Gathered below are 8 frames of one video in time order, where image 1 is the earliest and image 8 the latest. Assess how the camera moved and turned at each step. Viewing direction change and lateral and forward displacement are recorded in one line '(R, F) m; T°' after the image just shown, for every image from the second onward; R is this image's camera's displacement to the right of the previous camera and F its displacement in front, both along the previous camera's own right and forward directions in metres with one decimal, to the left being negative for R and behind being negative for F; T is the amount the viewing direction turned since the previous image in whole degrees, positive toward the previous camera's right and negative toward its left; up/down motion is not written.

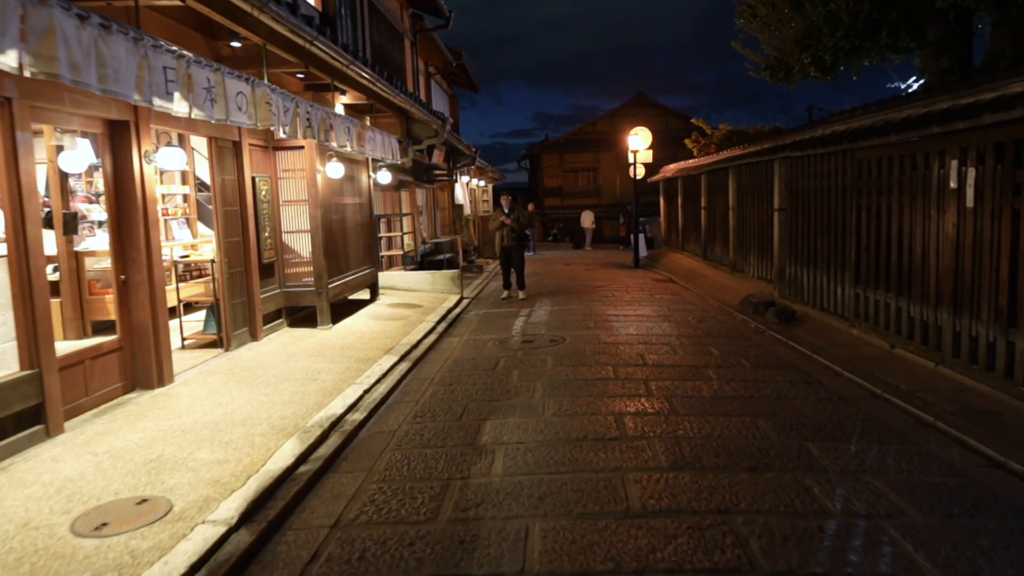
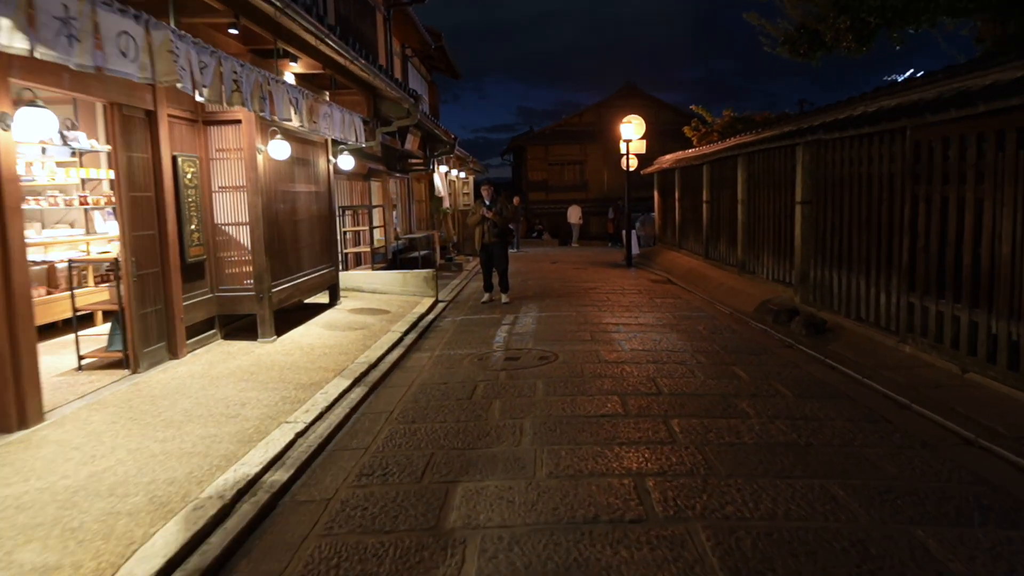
(0.0, +1.7) m; +1°
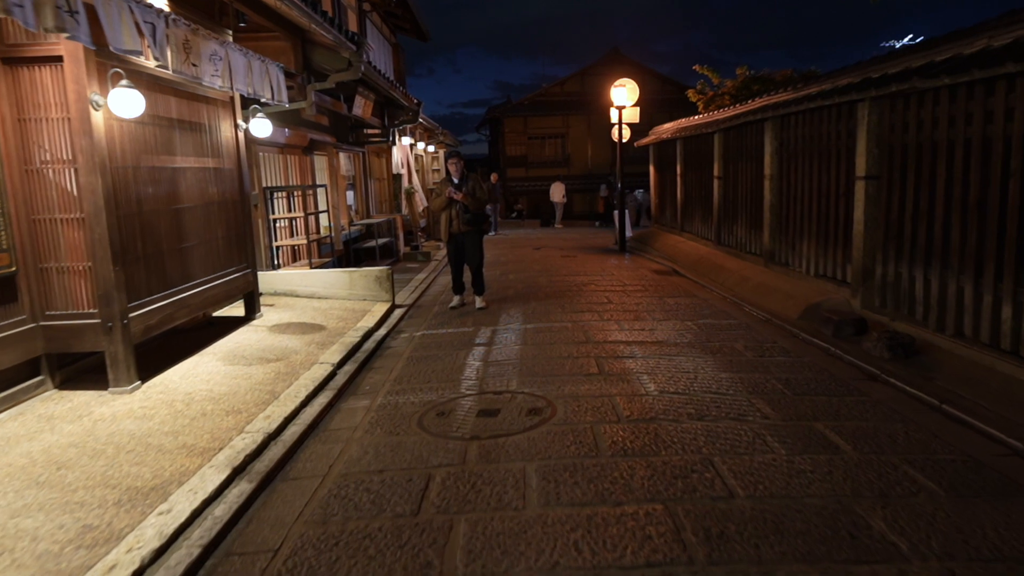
(+0.1, +2.6) m; +2°
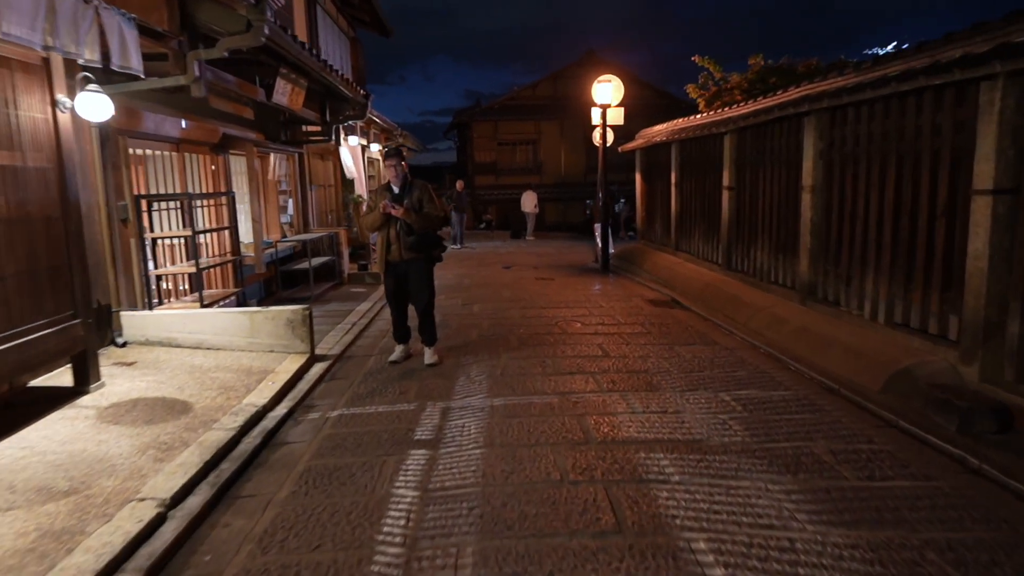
(+0.1, +2.8) m; +3°
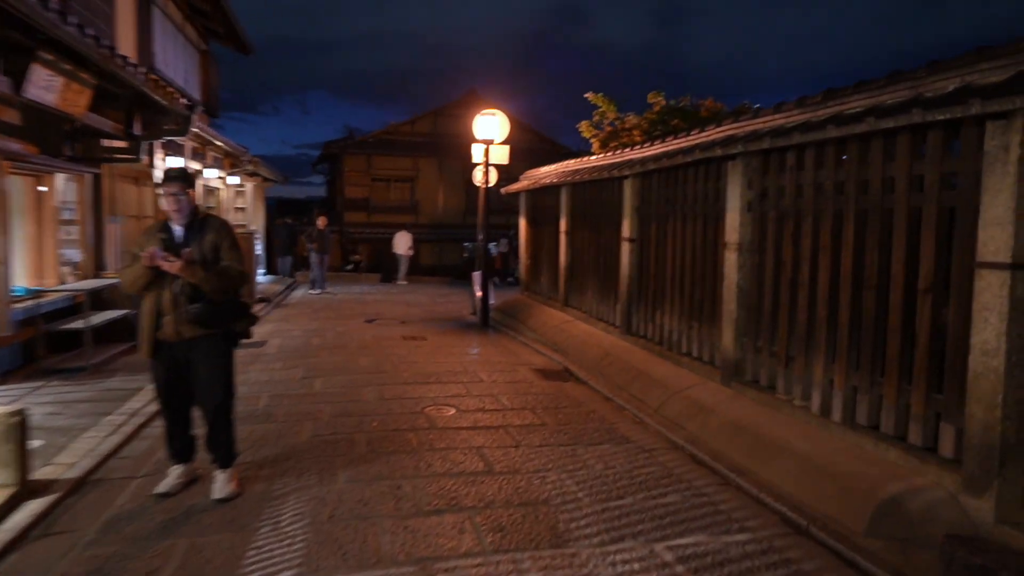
(+0.3, +2.2) m; +11°
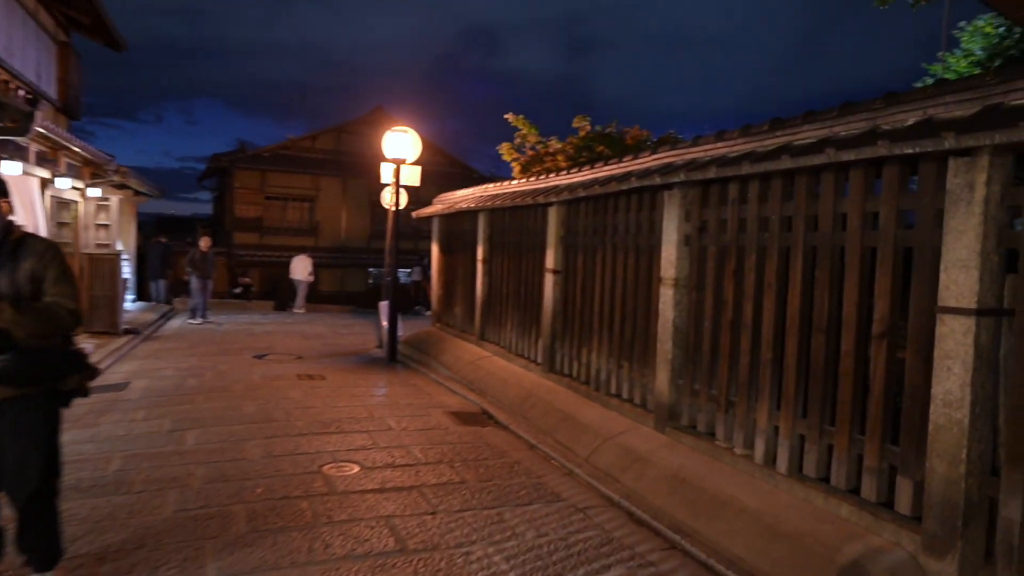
(-0.1, +0.8) m; +9°
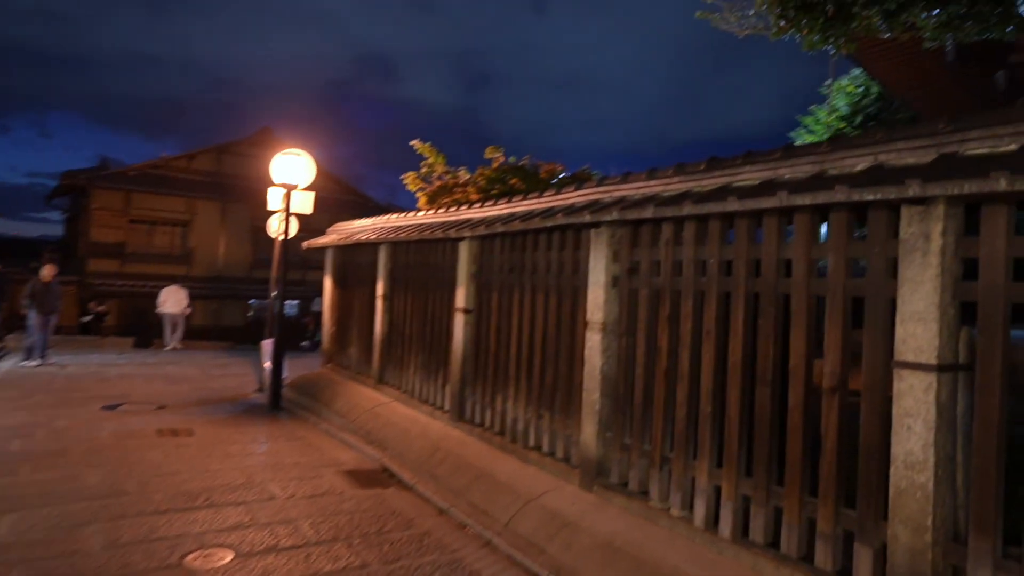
(-0.2, +0.8) m; +10°
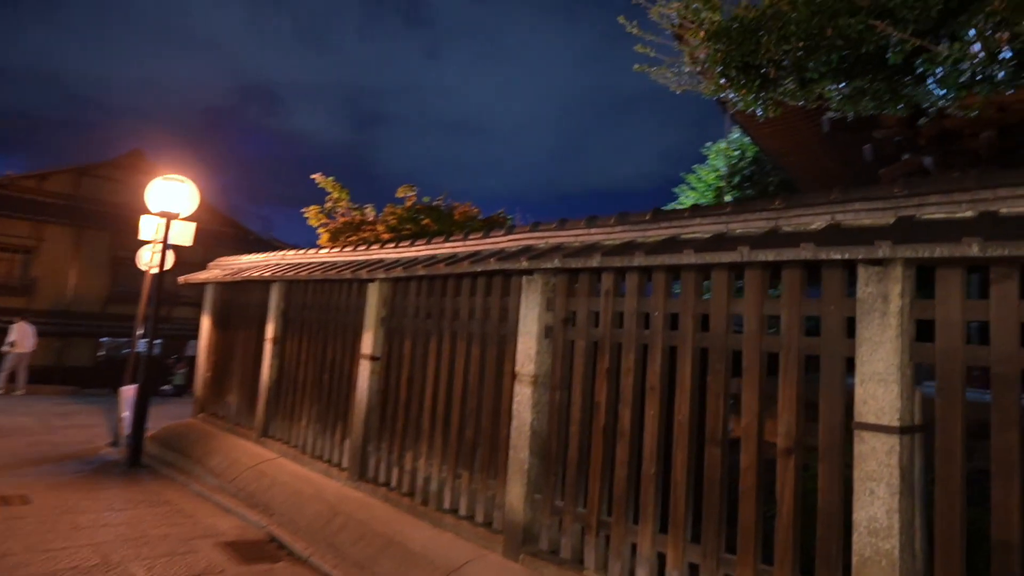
(-0.4, +0.5) m; +11°
